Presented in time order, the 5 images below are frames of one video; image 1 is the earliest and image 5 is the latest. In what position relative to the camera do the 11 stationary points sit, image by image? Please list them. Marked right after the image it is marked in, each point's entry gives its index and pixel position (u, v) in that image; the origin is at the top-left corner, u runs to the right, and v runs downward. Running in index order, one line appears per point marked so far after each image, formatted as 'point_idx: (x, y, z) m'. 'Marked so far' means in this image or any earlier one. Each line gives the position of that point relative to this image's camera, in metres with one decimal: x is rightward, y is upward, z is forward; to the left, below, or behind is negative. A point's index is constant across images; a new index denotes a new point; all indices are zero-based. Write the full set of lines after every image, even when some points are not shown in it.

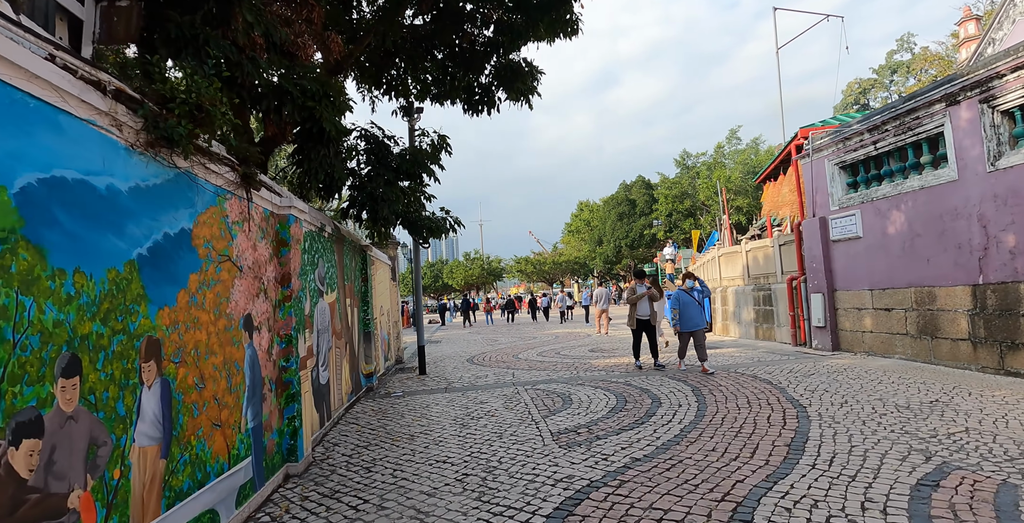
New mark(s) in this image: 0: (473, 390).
0: (-0.6, -1.9, +8.7) m
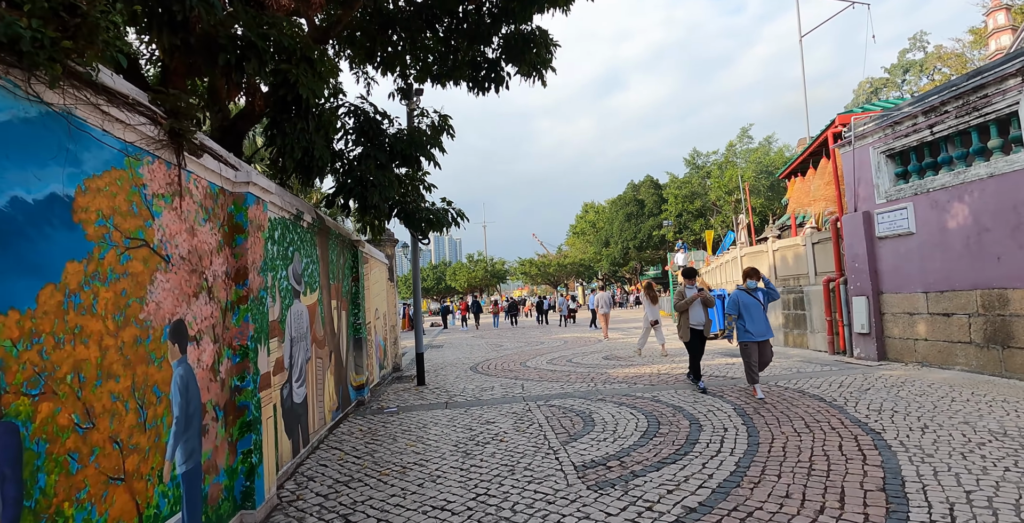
0: (-0.4, -1.8, +7.6) m
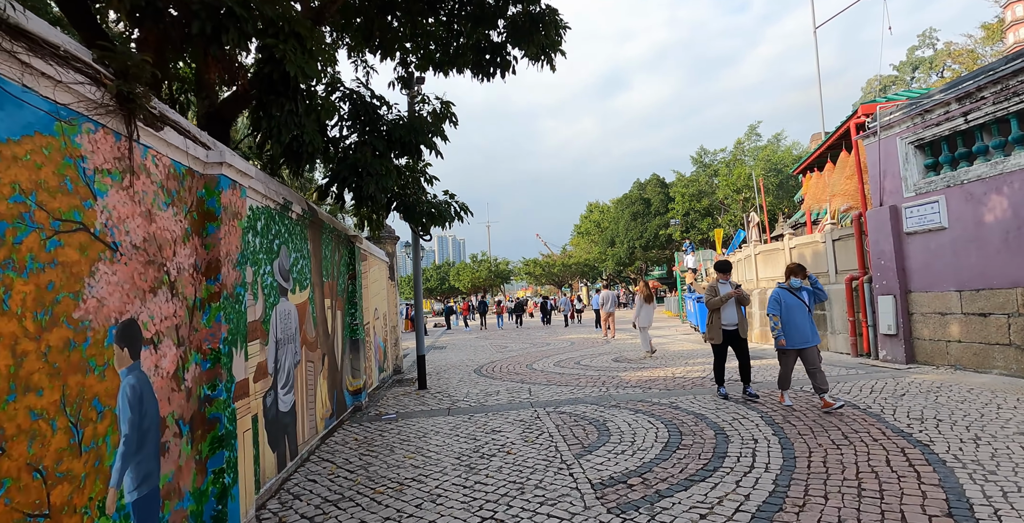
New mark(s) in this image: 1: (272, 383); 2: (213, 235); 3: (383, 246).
0: (-0.4, -1.8, +7.1) m
1: (-1.9, -1.0, +4.7) m
2: (-1.8, +0.2, +3.6) m
3: (-2.6, +0.3, +12.0) m
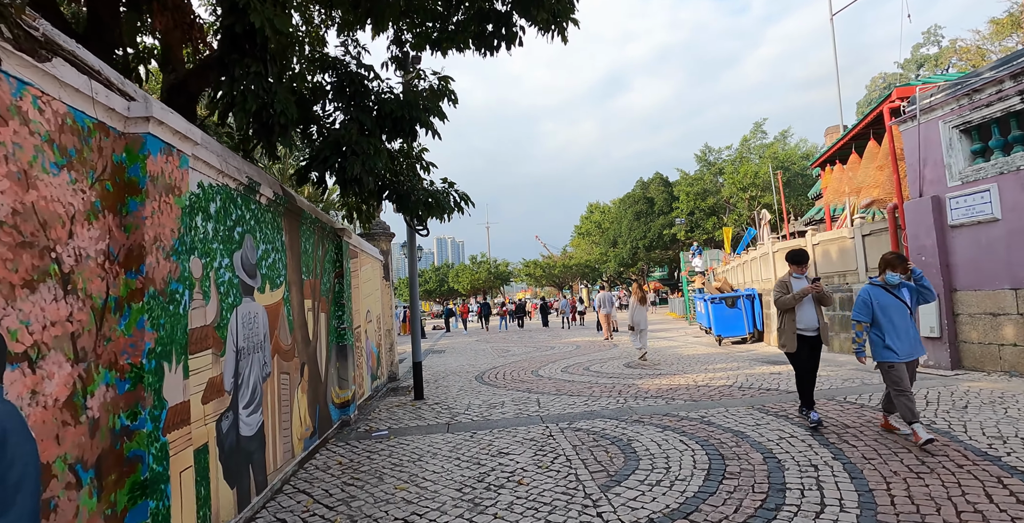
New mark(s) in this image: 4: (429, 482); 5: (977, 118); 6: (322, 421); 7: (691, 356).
0: (-0.3, -1.7, +6.2) m
1: (-1.8, -0.9, +3.8) m
2: (-1.7, +0.2, +2.7) m
3: (-2.5, +0.3, +11.2) m
4: (-0.6, -1.7, +4.6) m
5: (+6.4, +2.0, +8.1) m
6: (-1.9, -1.6, +6.0) m
7: (+3.6, -1.9, +12.1) m
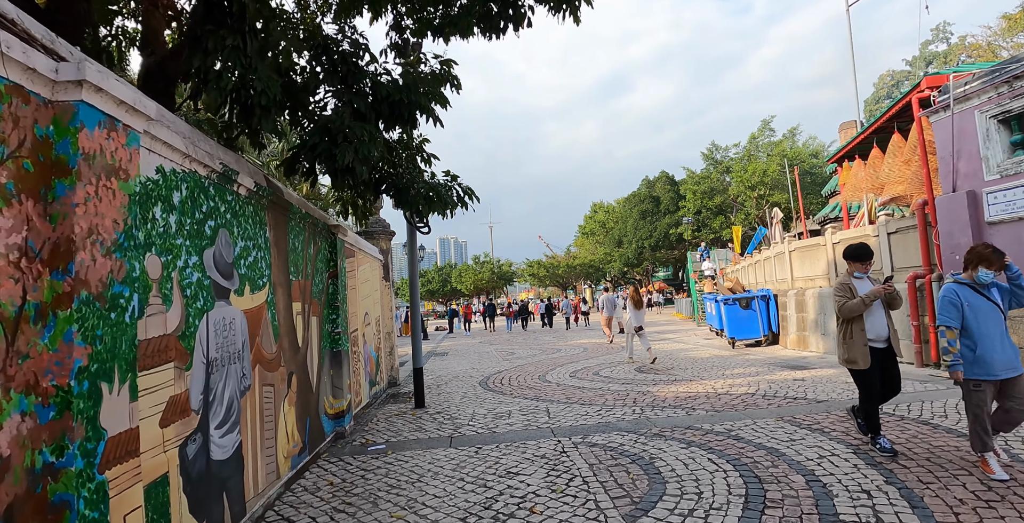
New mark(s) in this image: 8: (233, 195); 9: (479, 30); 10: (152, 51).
0: (-0.2, -1.7, +5.7) m
1: (-1.7, -0.9, +3.3) m
2: (-1.6, +0.2, +2.2) m
3: (-2.4, +0.3, +10.7) m
4: (-0.6, -1.7, +4.1) m
5: (+6.5, +2.0, +7.6) m
6: (-1.9, -1.6, +5.5) m
7: (+3.8, -1.9, +11.6) m
8: (-1.8, +0.4, +3.9) m
9: (-0.4, +3.0, +7.6) m
10: (-3.2, +1.8, +5.1) m
